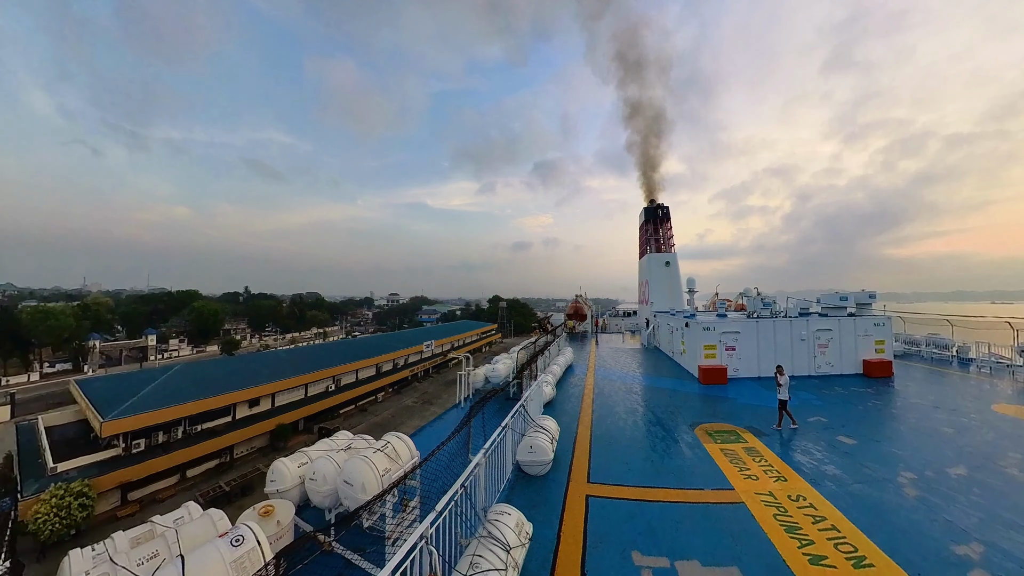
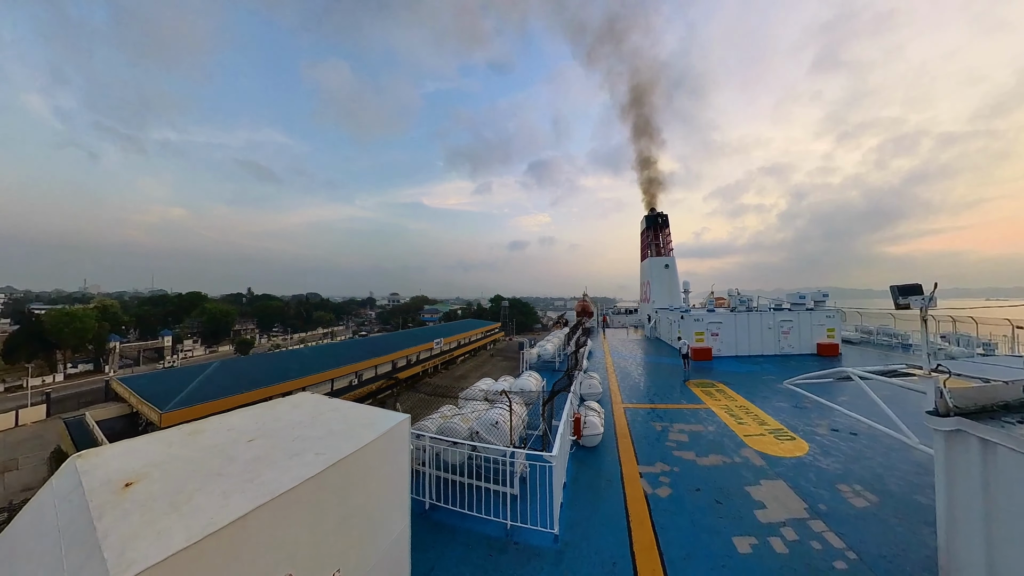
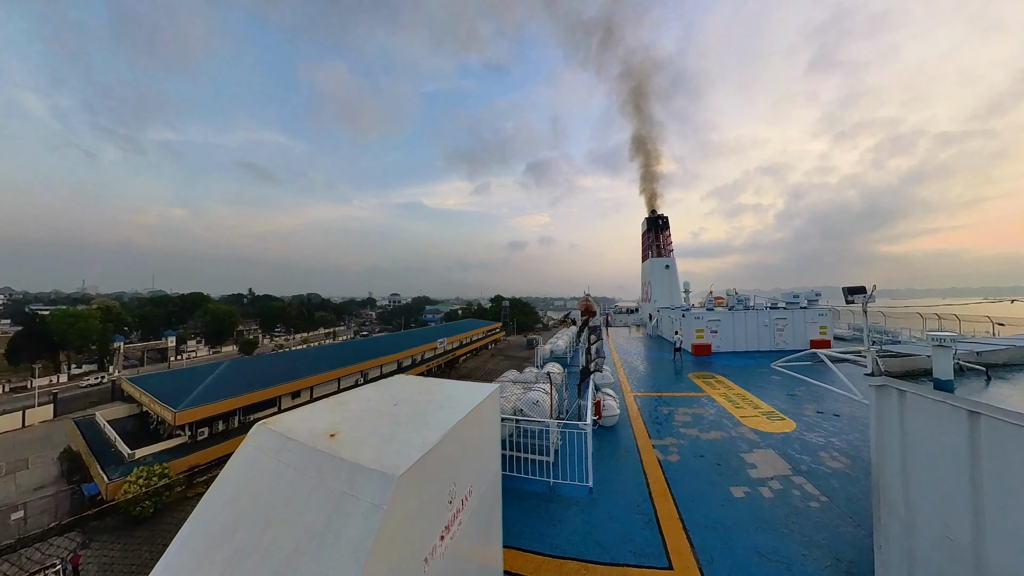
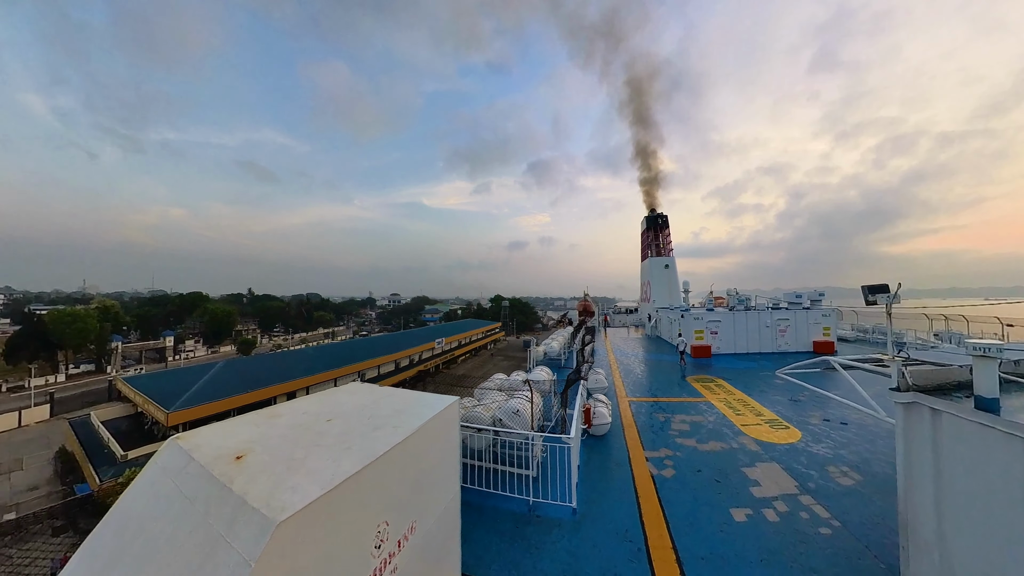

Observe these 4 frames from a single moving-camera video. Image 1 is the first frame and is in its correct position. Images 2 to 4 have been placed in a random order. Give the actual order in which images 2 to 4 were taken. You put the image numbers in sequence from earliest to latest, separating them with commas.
2, 4, 3
